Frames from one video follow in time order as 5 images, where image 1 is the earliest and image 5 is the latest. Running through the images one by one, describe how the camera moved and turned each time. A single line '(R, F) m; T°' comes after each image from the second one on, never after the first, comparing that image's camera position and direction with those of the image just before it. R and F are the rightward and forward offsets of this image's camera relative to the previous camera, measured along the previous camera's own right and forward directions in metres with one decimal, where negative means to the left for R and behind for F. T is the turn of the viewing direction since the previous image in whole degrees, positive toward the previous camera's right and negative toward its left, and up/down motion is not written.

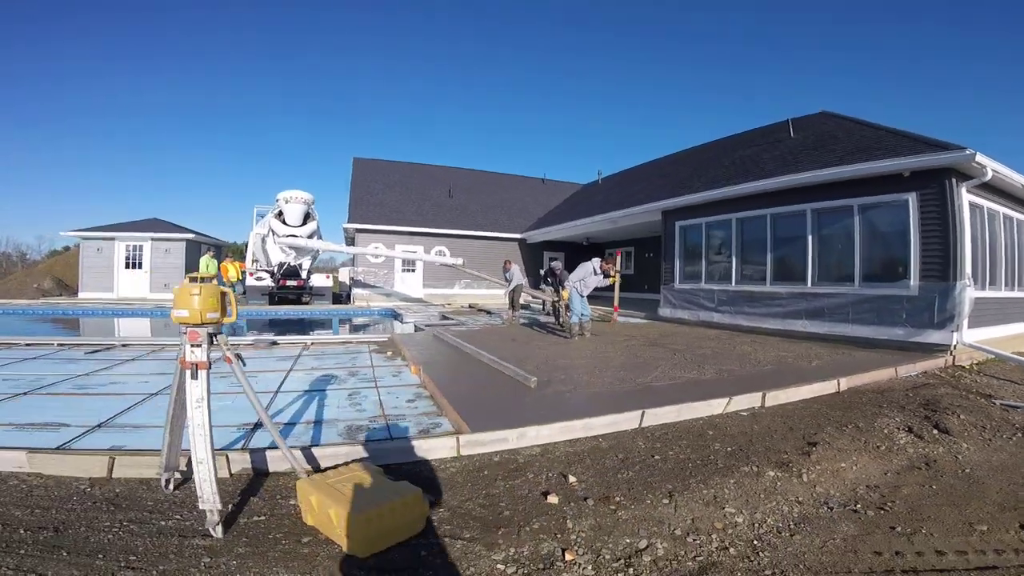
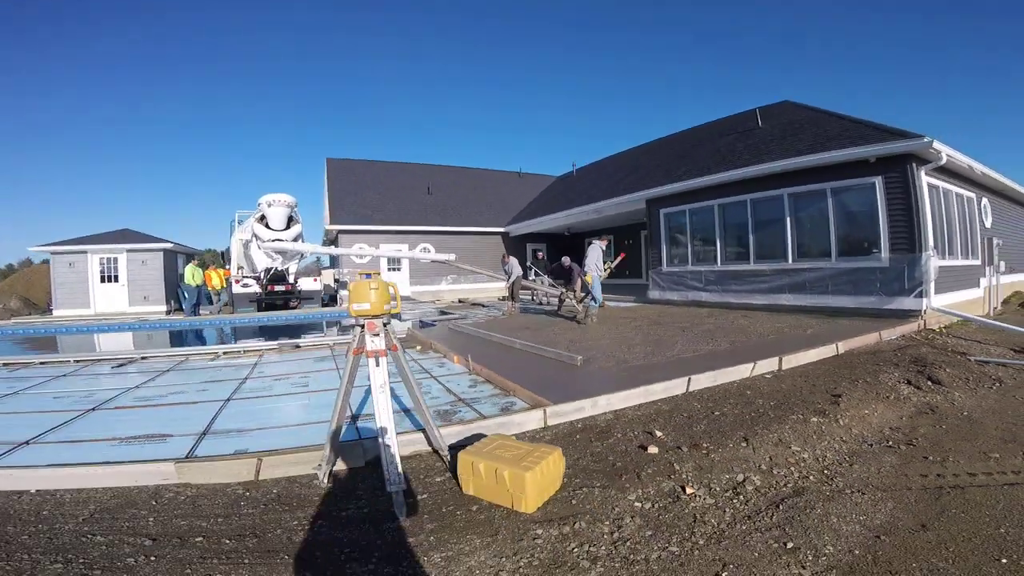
(-0.9, -0.3) m; +5°
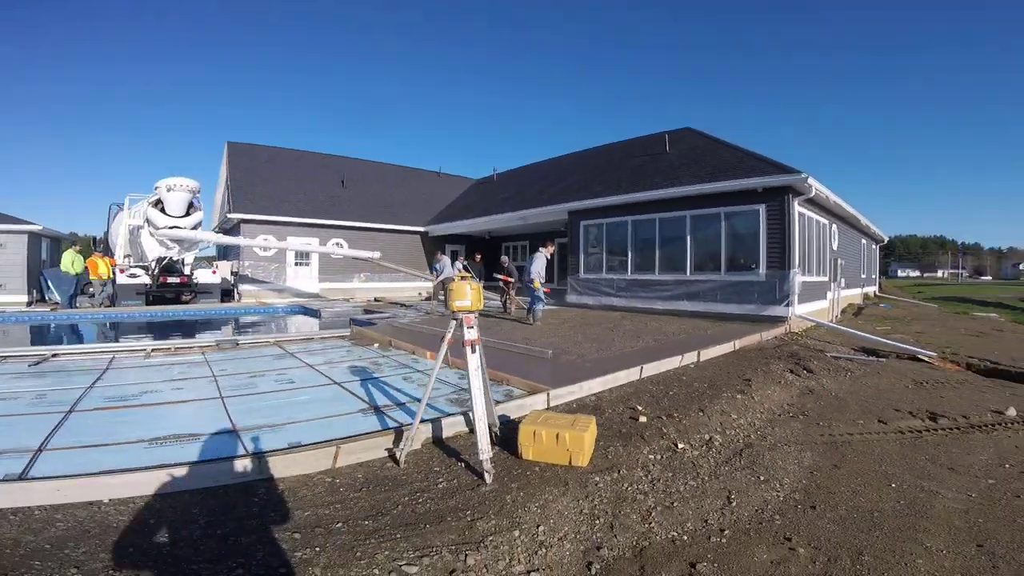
(-1.1, -0.4) m; +14°
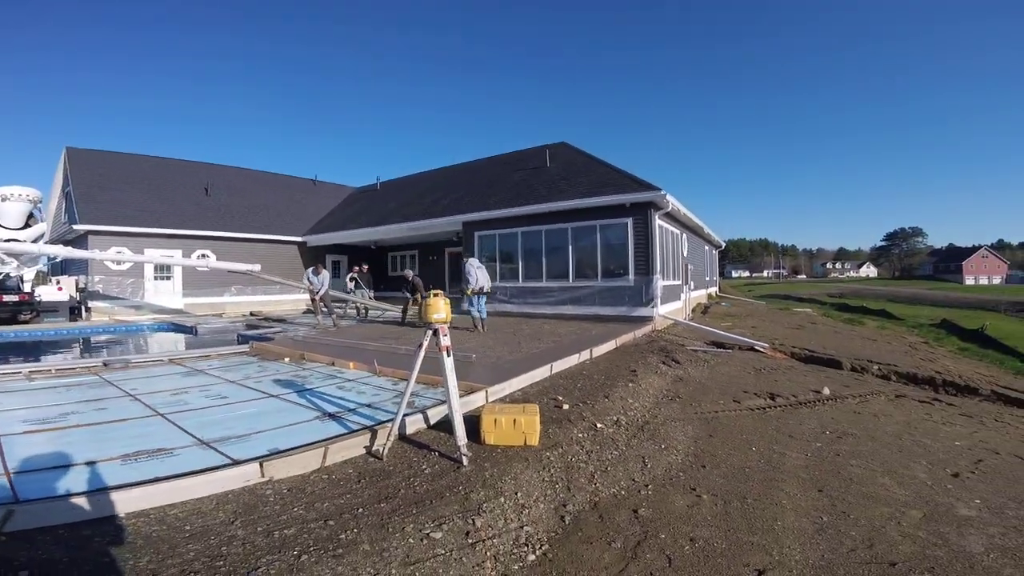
(-0.7, -0.5) m; +15°
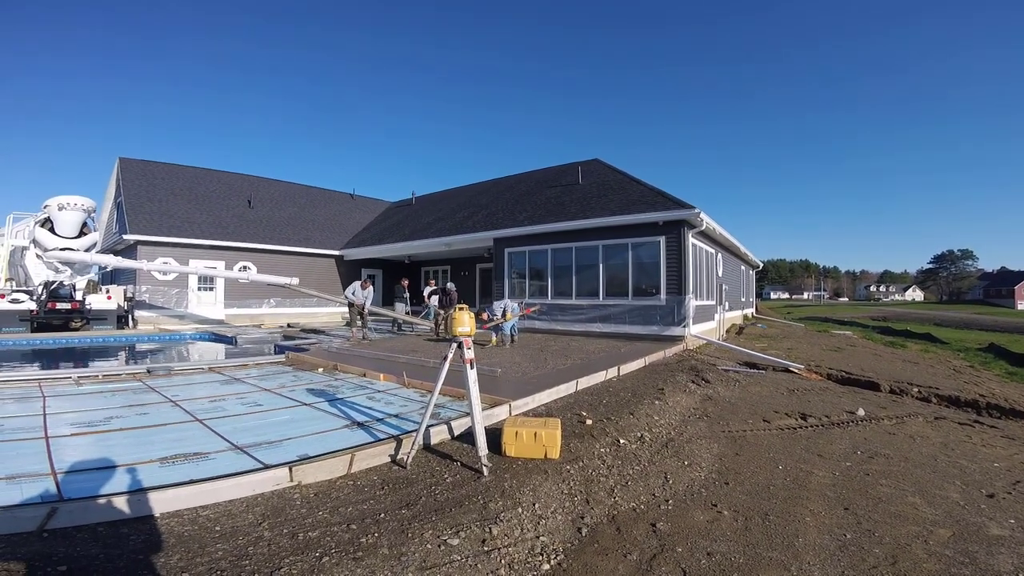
(+0.1, -0.1) m; -4°
